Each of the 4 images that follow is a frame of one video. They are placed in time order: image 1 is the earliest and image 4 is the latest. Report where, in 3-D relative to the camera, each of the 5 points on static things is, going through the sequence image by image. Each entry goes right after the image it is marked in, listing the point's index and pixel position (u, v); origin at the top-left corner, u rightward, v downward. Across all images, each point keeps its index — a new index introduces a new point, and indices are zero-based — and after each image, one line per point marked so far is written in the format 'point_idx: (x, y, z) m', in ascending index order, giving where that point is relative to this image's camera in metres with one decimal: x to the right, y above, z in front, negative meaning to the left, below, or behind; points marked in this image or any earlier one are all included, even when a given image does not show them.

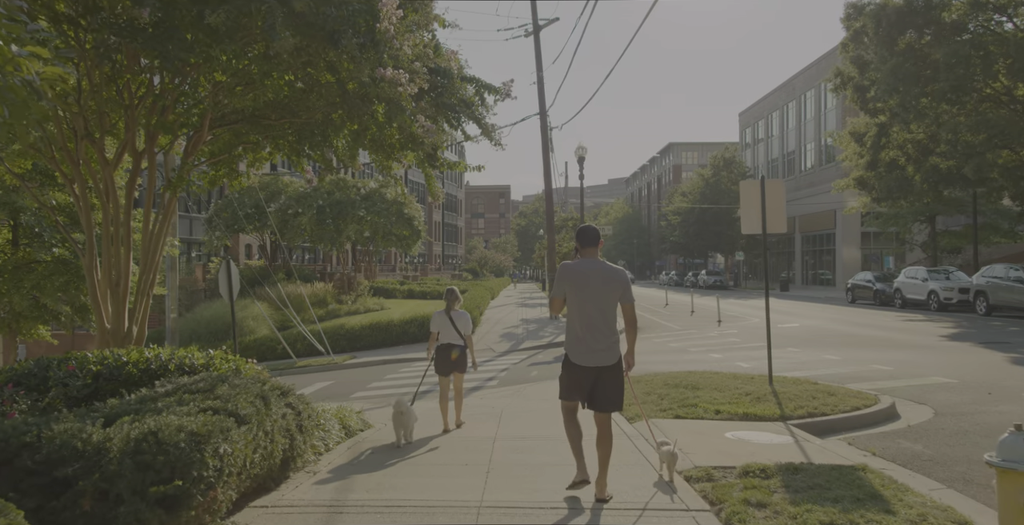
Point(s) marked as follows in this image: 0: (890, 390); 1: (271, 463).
0: (+4.8, -1.6, +8.9) m
1: (-1.5, -1.2, +4.3) m
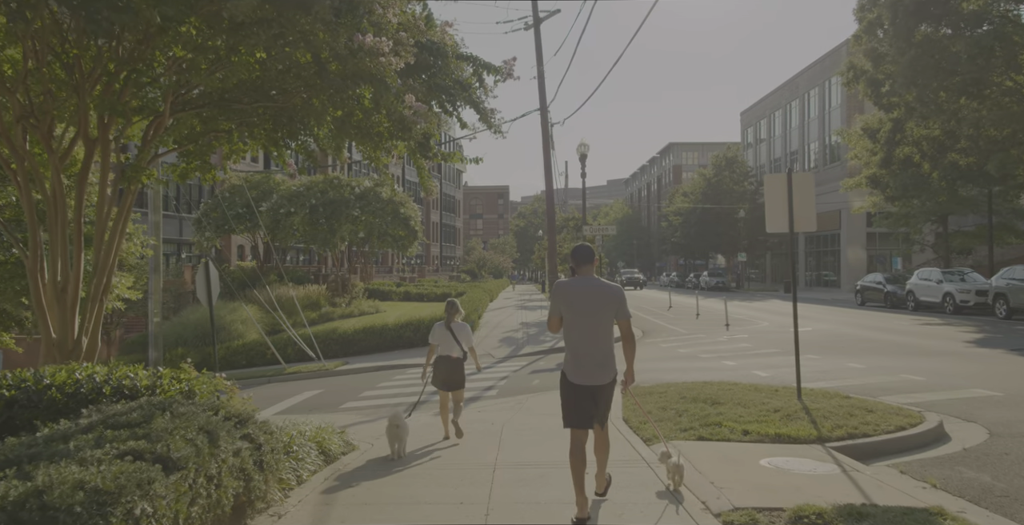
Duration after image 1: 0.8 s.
0: (+4.8, -1.6, +8.1) m
1: (-1.4, -1.2, +3.4) m
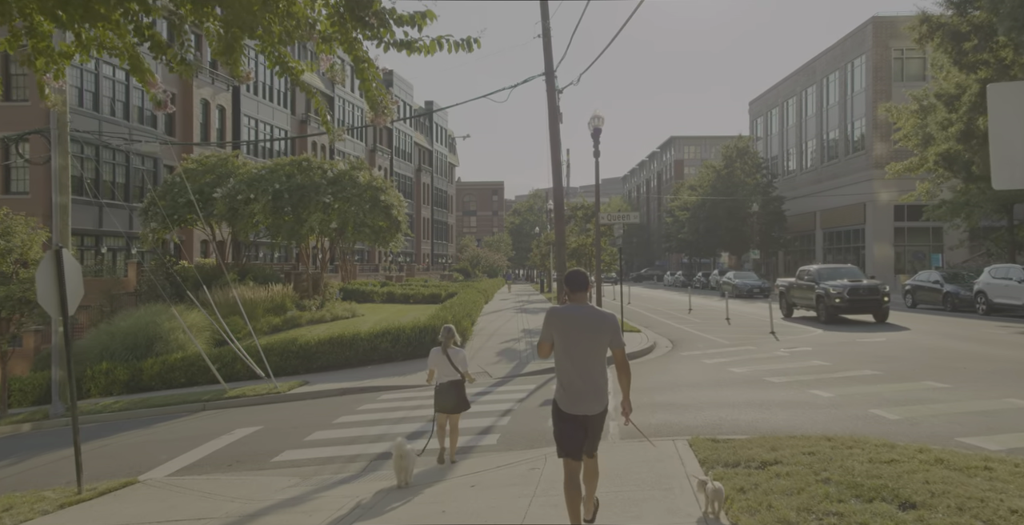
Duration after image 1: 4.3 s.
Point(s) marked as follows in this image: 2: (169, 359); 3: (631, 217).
0: (+4.9, -1.5, +4.4) m
1: (-1.3, -1.1, -0.3) m
2: (-7.7, -2.2, +15.9) m
3: (+3.3, +1.3, +19.6) m
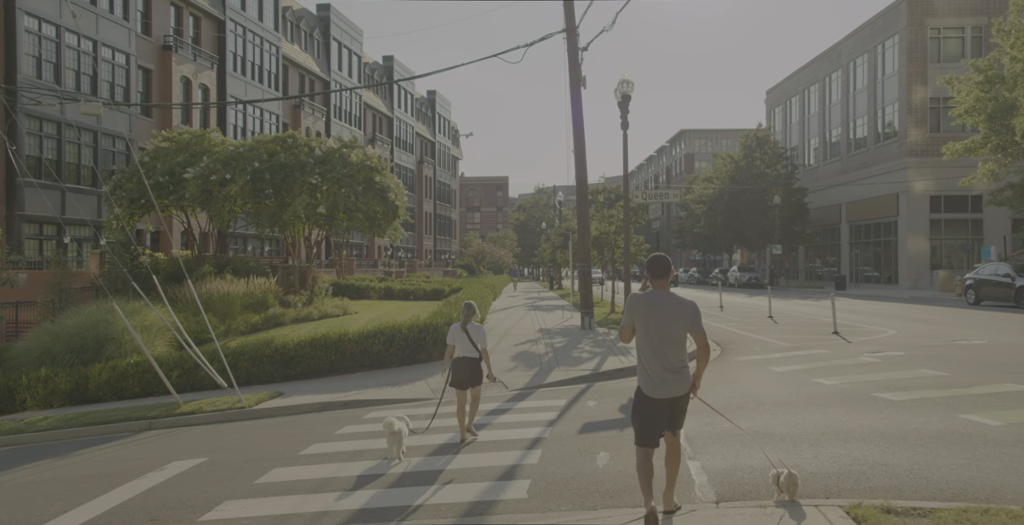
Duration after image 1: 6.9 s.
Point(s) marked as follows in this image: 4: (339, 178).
0: (+5.2, -1.2, +1.7) m
1: (-1.0, -0.9, -3.0) m
2: (-7.4, -1.9, +13.3) m
3: (+3.6, +1.5, +16.9) m
4: (-4.9, +2.3, +20.1) m
